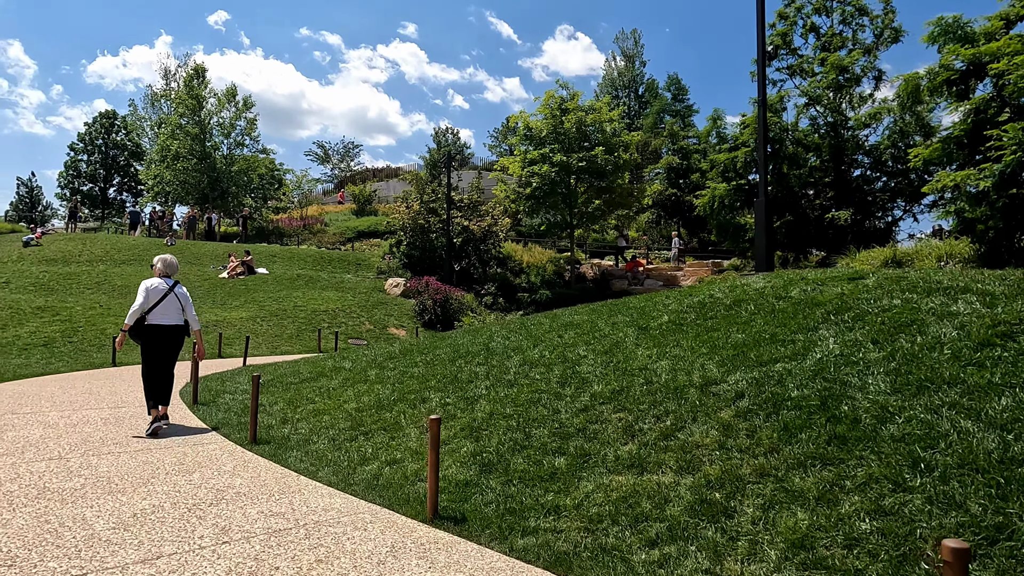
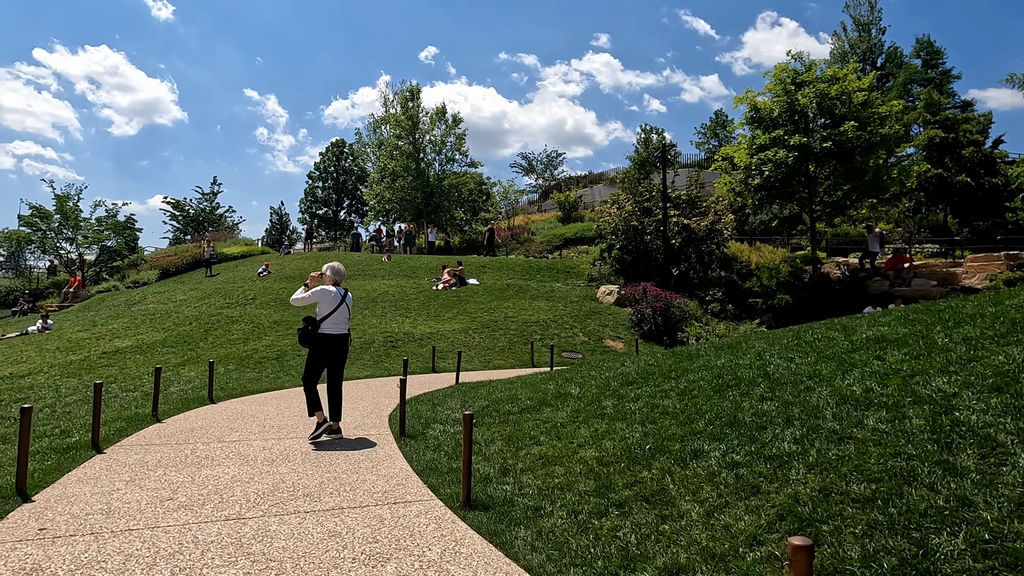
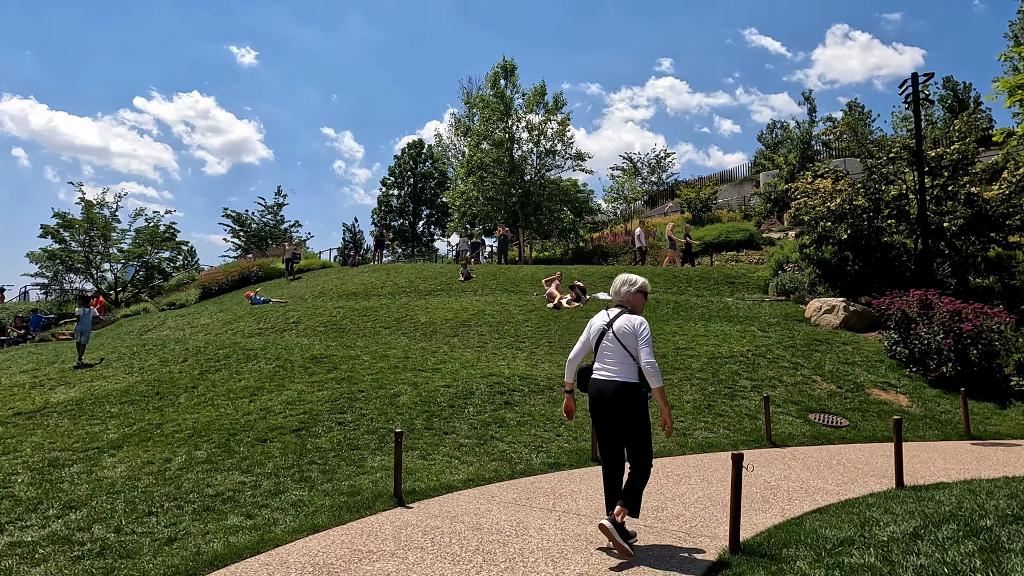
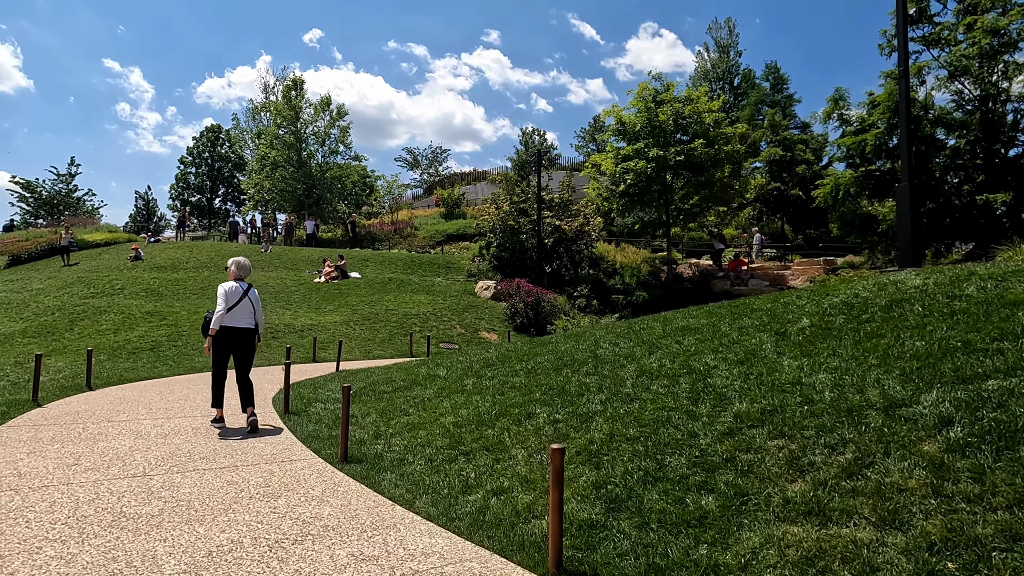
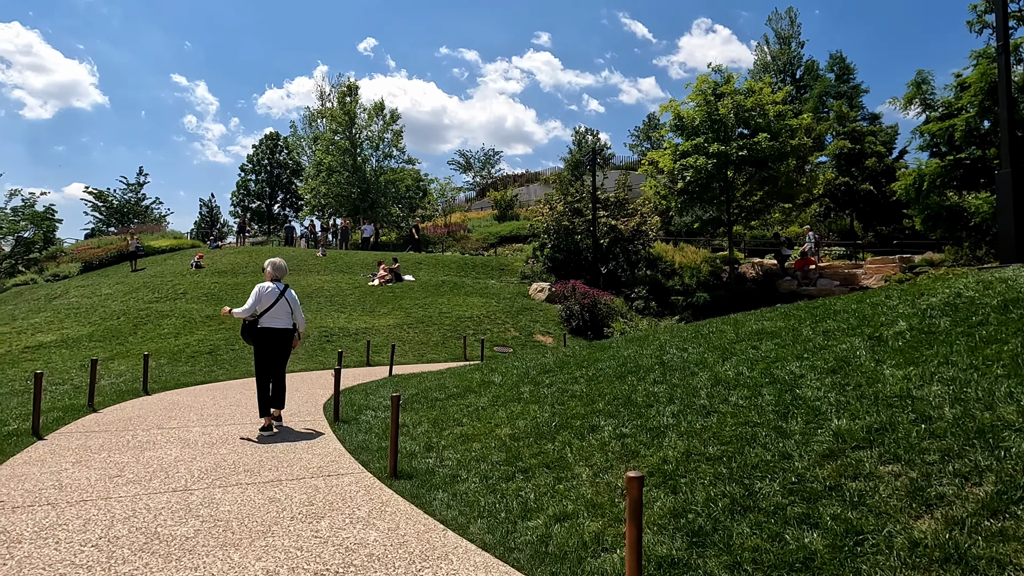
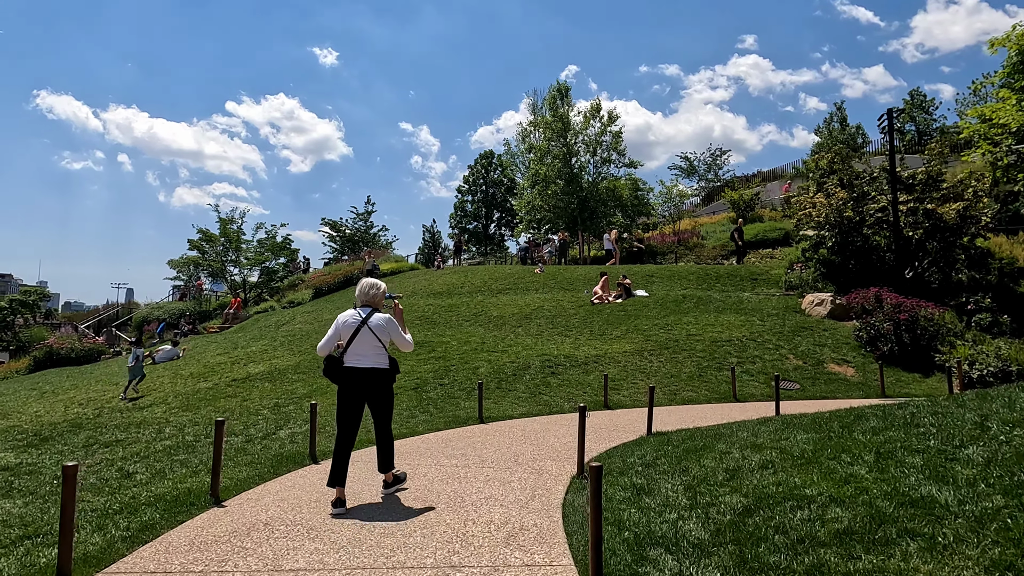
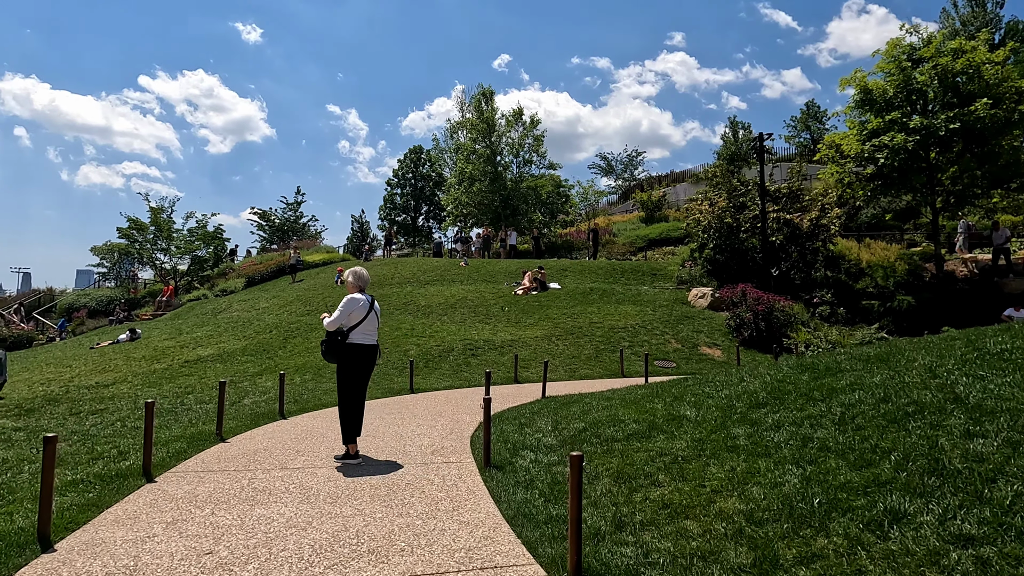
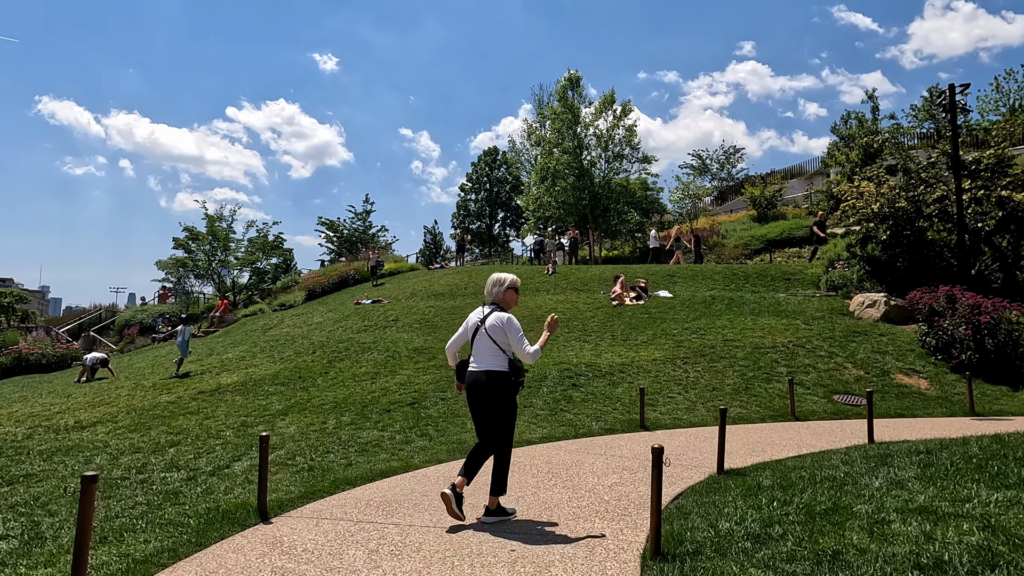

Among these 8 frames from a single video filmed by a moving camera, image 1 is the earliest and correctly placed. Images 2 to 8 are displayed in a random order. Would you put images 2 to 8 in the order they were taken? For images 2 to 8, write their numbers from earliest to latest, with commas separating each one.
4, 5, 2, 7, 6, 8, 3
